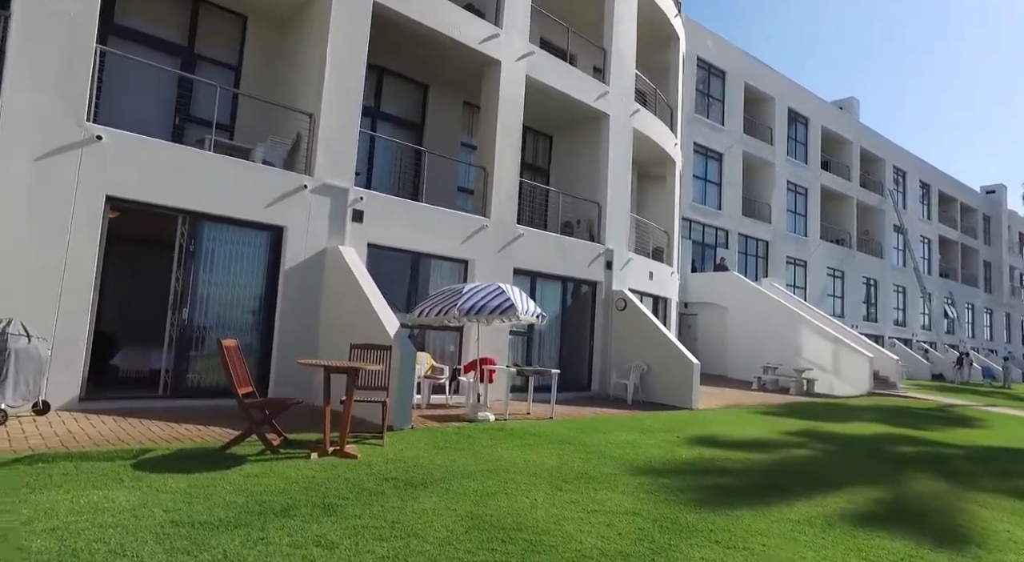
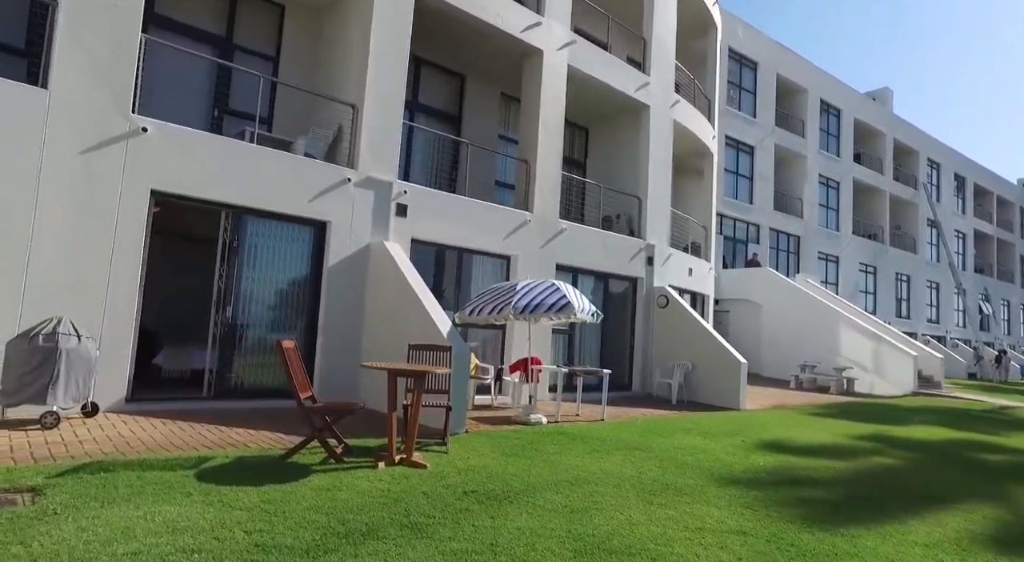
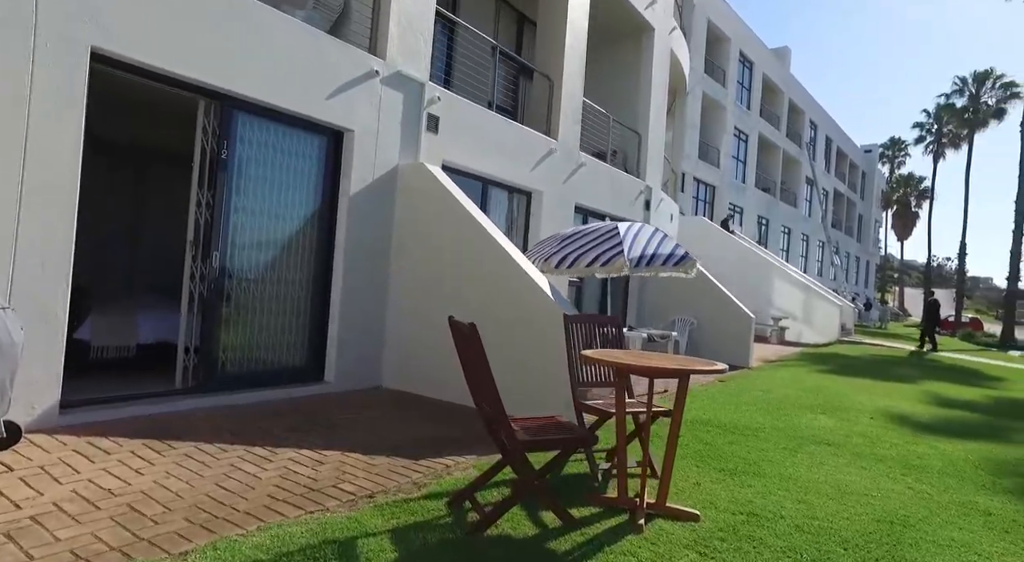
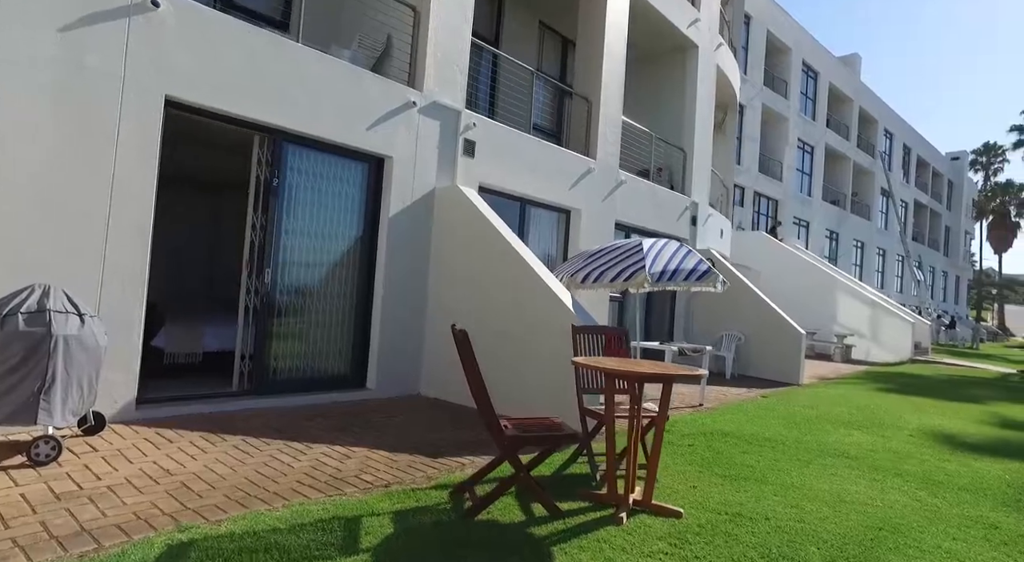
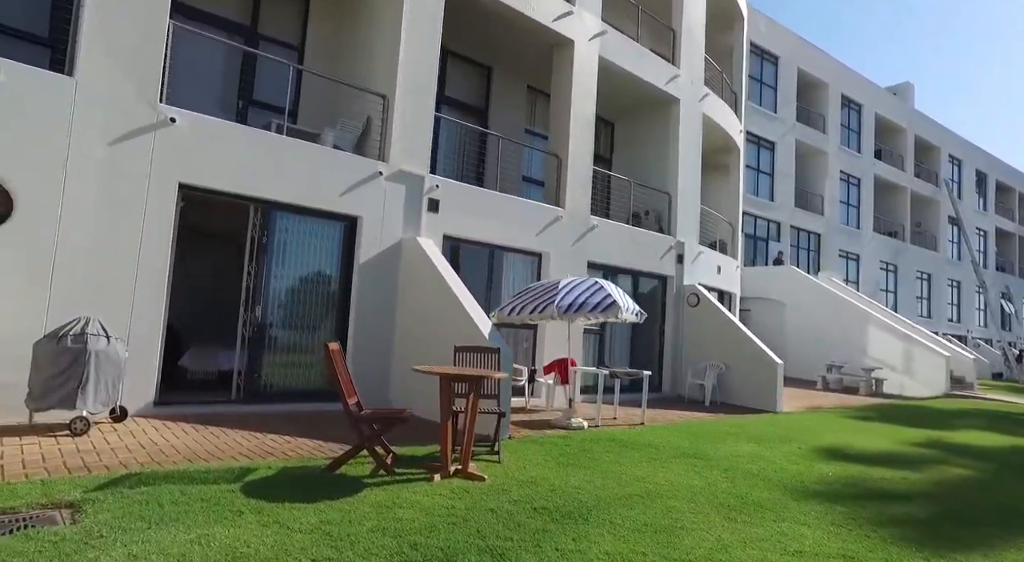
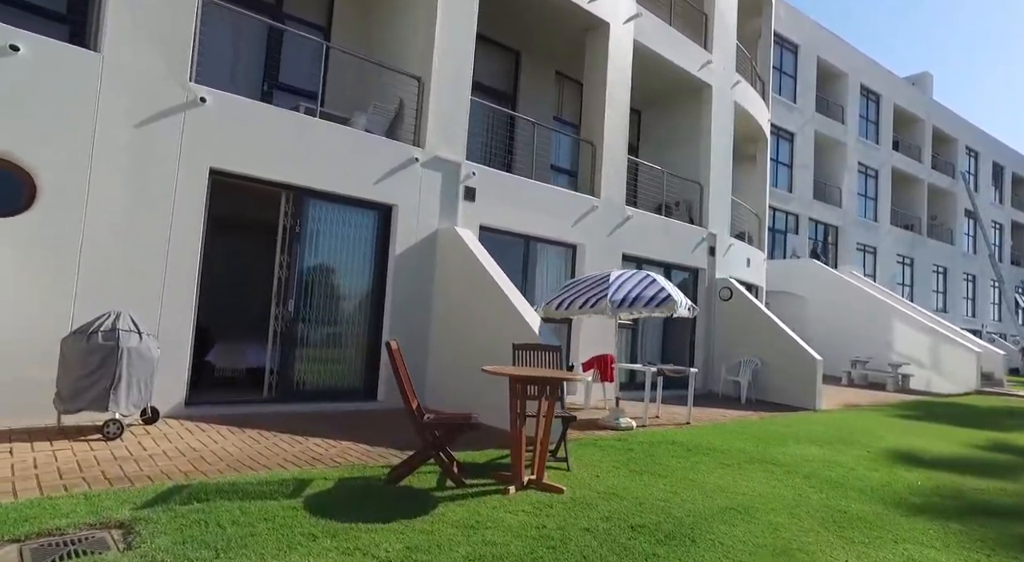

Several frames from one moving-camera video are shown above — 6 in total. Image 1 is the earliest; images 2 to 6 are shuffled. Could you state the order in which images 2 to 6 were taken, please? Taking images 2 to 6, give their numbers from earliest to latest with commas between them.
2, 5, 6, 4, 3
